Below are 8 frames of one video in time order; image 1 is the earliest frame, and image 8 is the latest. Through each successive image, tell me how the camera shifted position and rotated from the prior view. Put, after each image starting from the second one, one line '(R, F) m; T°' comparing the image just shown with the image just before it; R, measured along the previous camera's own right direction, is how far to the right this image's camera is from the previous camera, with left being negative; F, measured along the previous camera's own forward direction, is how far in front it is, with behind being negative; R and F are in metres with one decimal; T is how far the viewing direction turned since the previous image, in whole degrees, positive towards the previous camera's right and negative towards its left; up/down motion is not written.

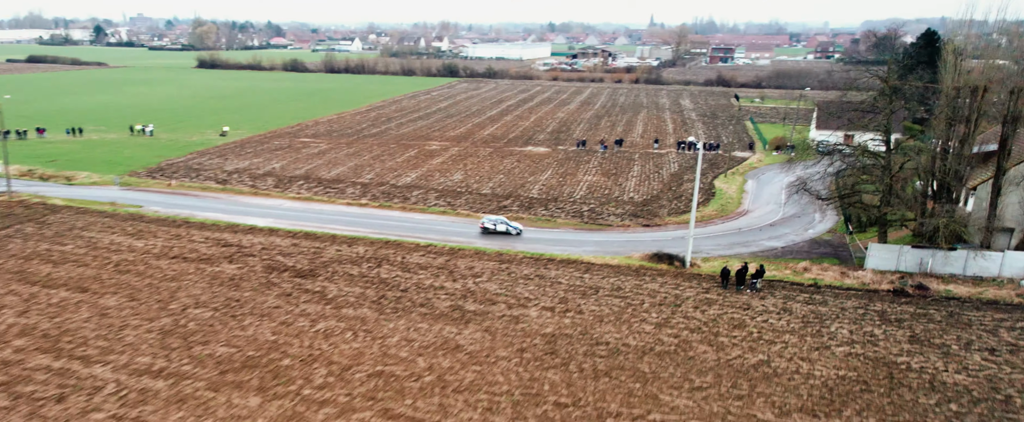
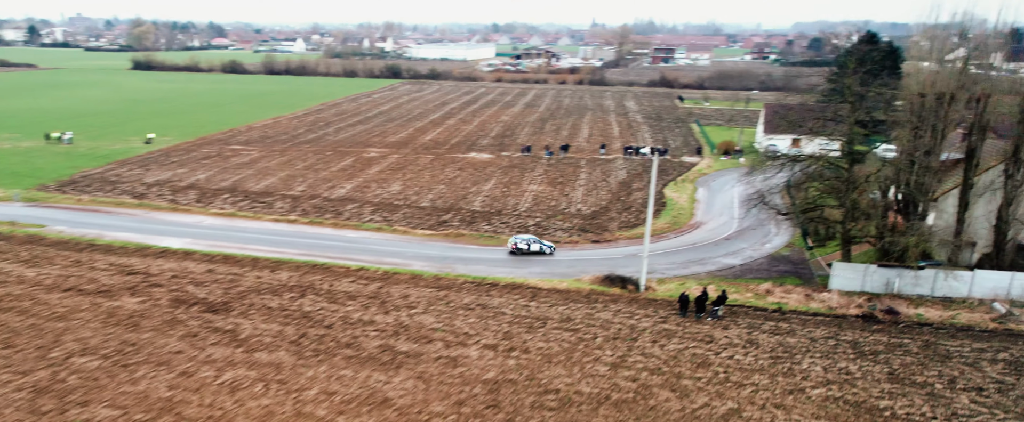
(+0.2, +2.5) m; +4°
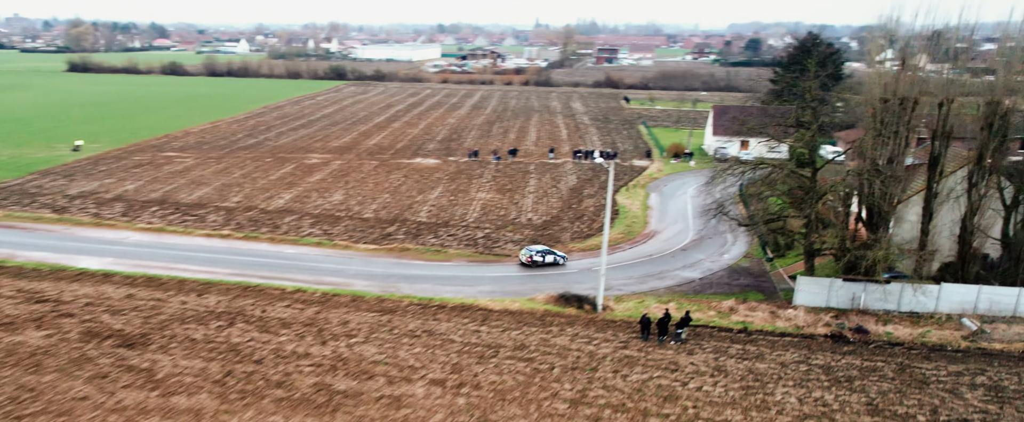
(0.0, +1.8) m; +4°
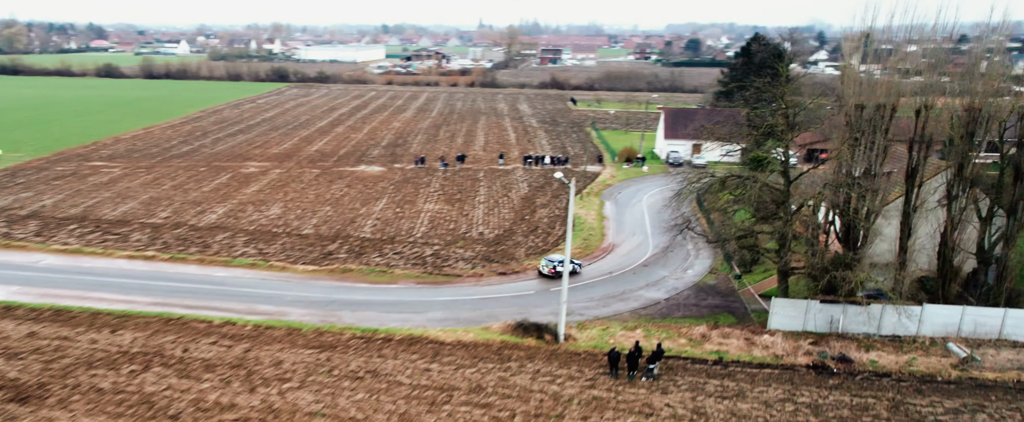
(-0.1, +2.3) m; +4°
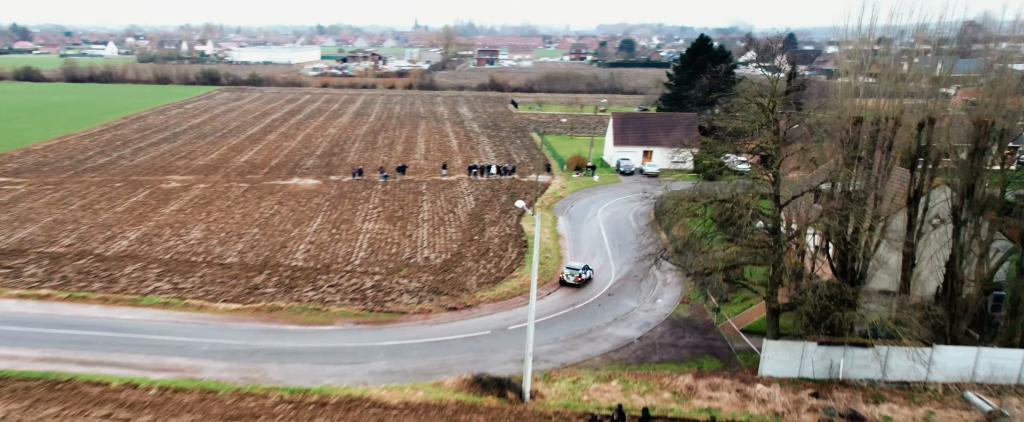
(-0.3, +3.4) m; +4°
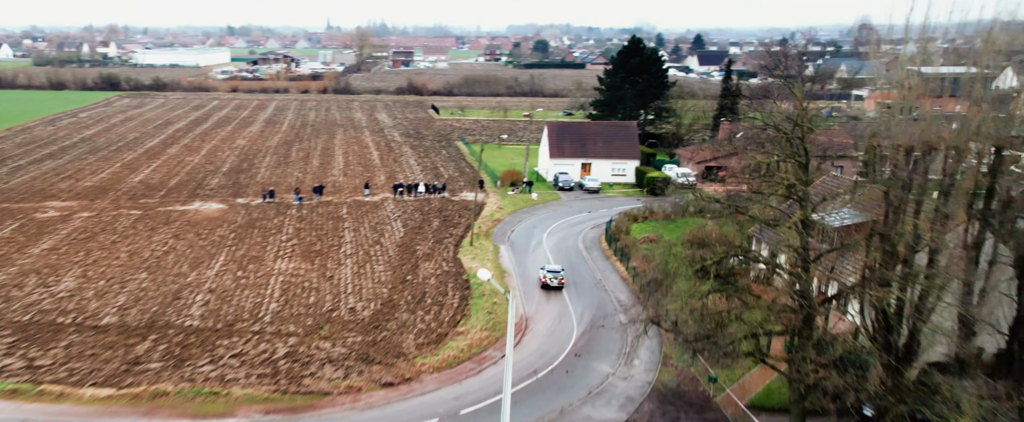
(-0.7, +5.3) m; +5°
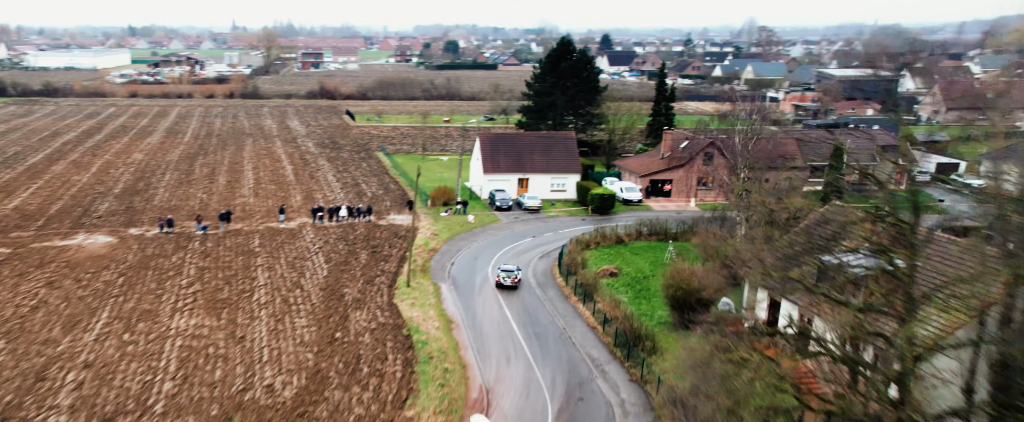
(-1.1, +5.3) m; +6°
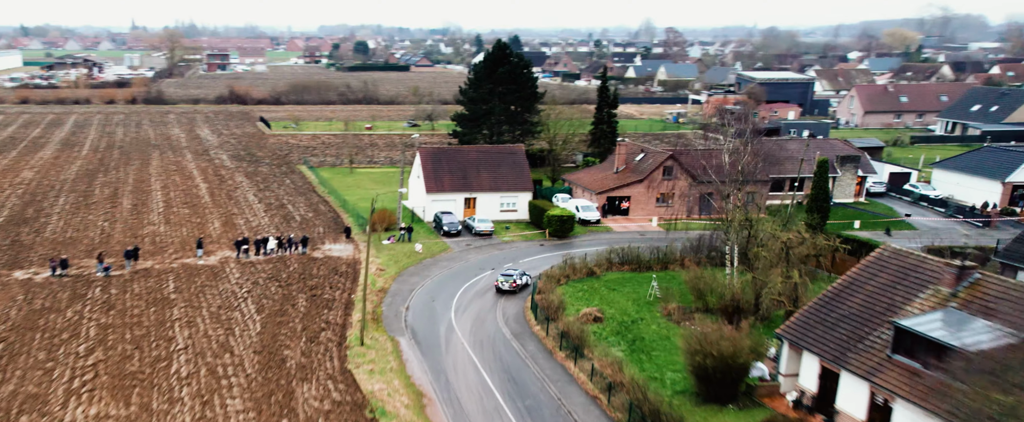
(-1.9, +5.3) m; +6°
